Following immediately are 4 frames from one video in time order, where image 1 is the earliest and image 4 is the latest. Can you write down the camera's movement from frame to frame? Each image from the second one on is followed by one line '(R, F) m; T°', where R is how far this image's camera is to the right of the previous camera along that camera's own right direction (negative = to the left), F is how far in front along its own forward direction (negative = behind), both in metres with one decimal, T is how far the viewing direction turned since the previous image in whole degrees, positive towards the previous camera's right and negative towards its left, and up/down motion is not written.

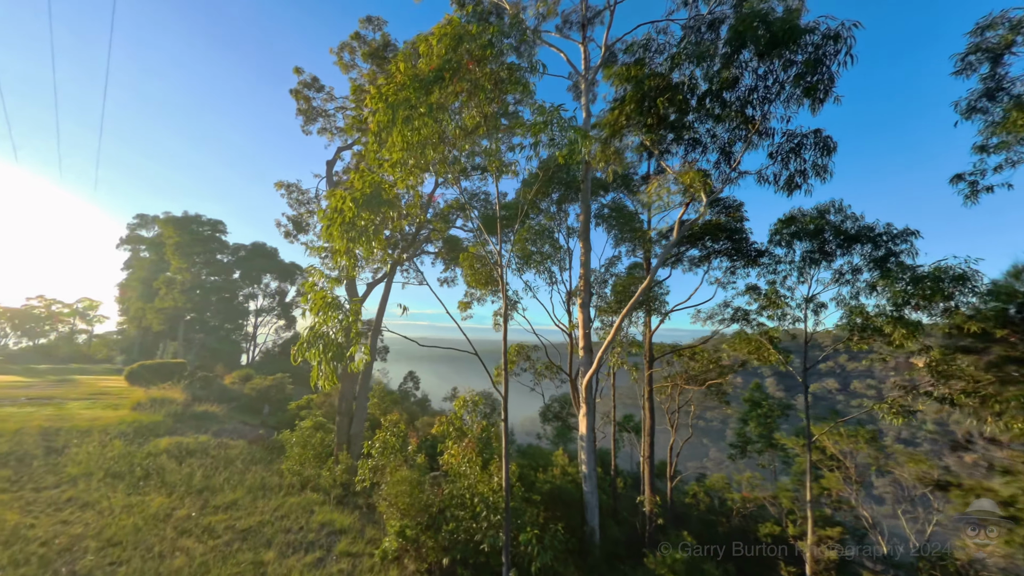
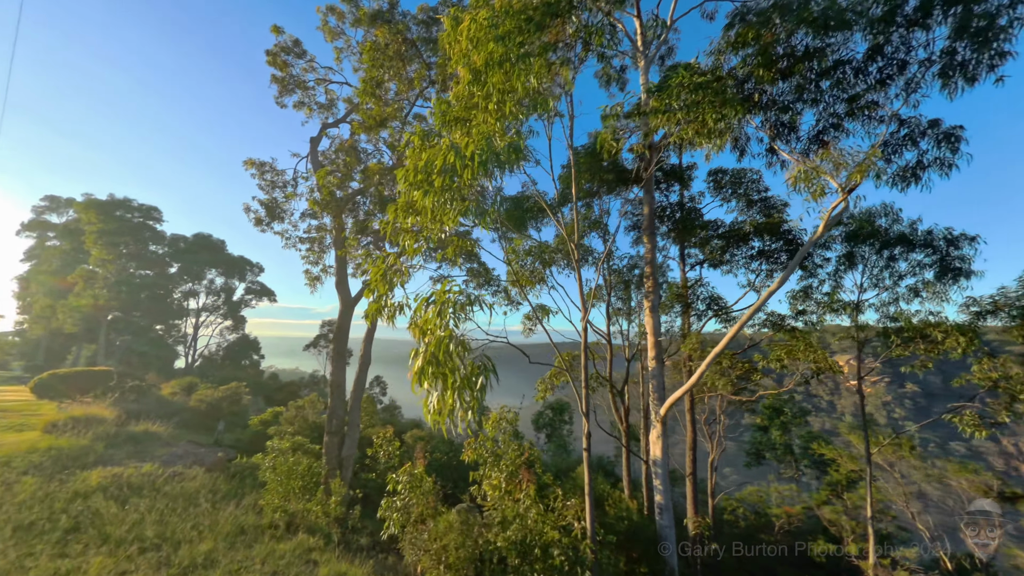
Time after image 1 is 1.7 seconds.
(-1.4, +1.0) m; +7°
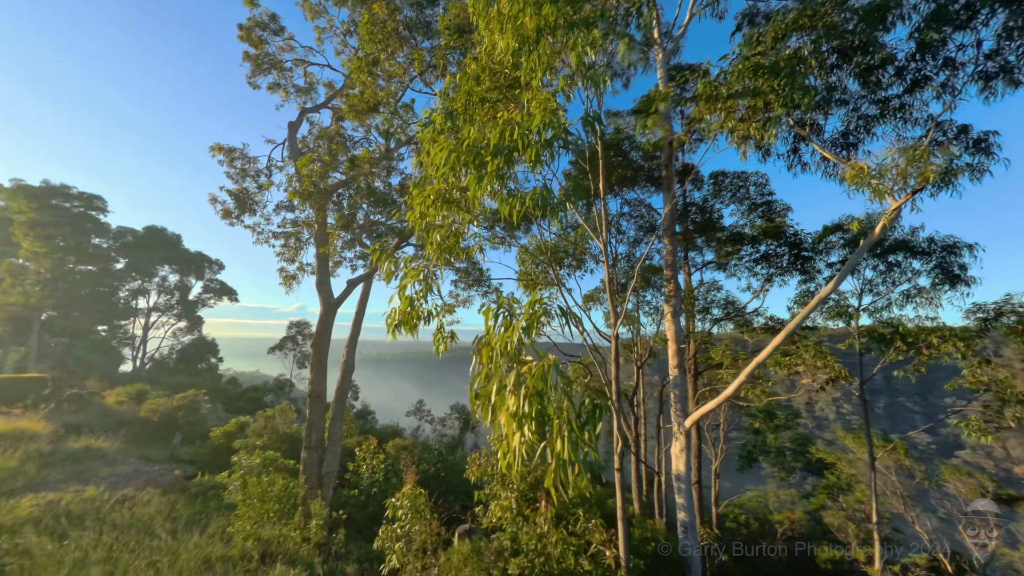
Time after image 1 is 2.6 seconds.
(-0.6, +0.5) m; +4°
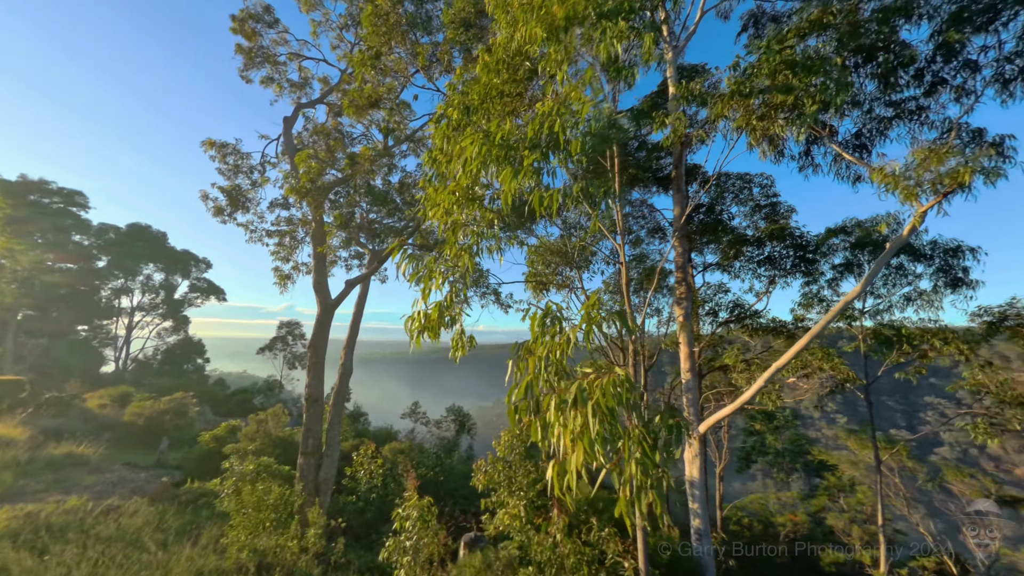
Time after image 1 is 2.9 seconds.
(-0.2, +0.1) m; +1°
